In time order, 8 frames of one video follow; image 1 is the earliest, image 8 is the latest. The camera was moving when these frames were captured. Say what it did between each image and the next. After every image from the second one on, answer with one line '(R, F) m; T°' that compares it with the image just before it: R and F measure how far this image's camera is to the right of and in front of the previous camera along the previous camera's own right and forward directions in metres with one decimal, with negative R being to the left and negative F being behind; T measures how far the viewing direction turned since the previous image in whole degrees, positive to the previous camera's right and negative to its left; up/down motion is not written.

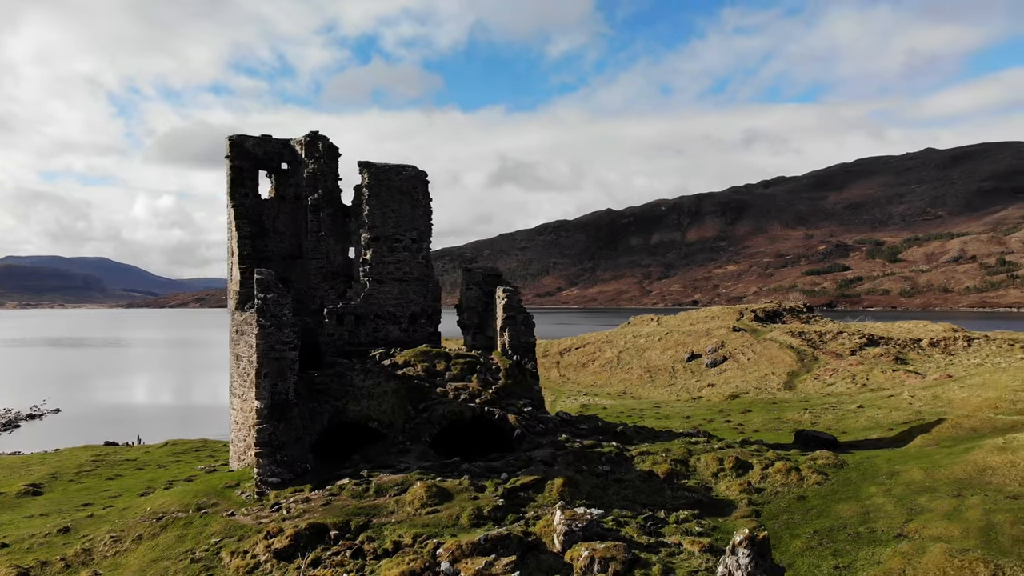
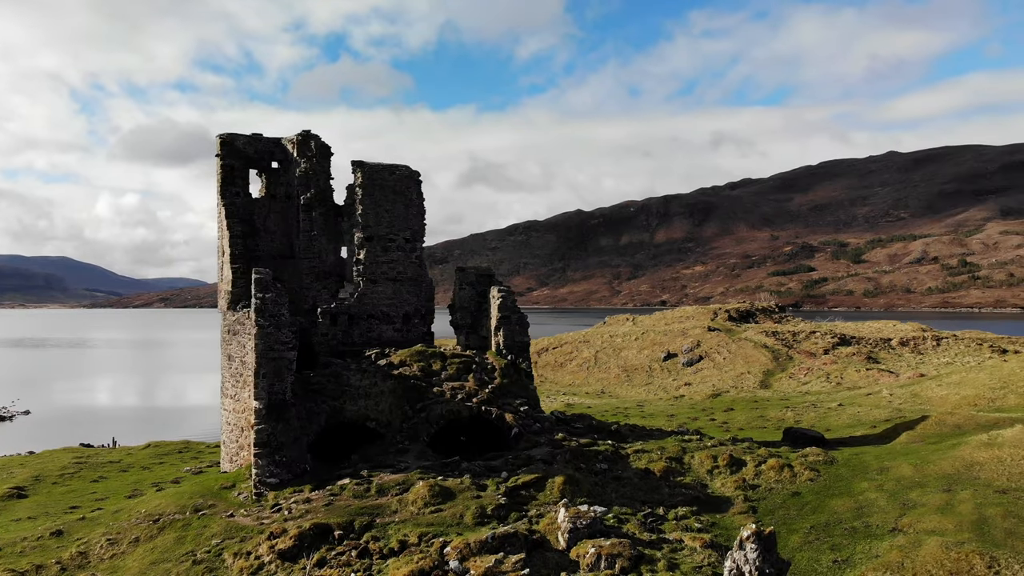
(-0.7, -0.1) m; +2°
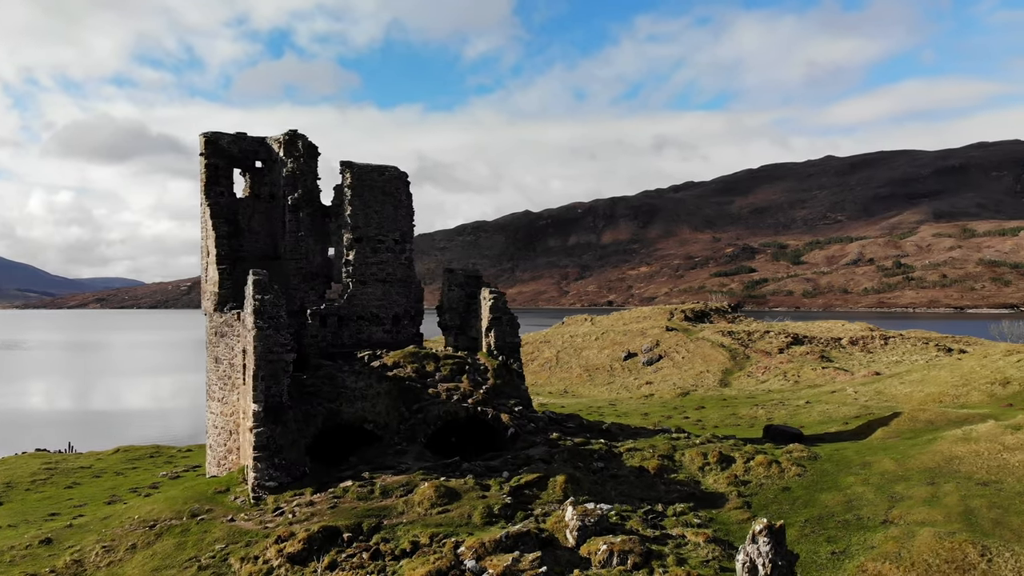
(-1.3, -0.2) m; +4°
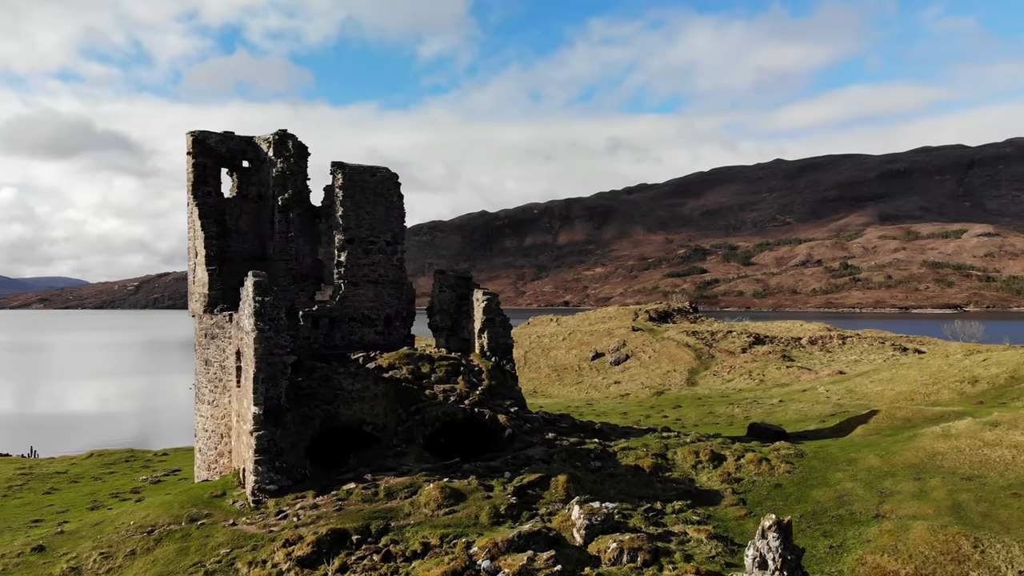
(-1.2, -0.2) m; +3°
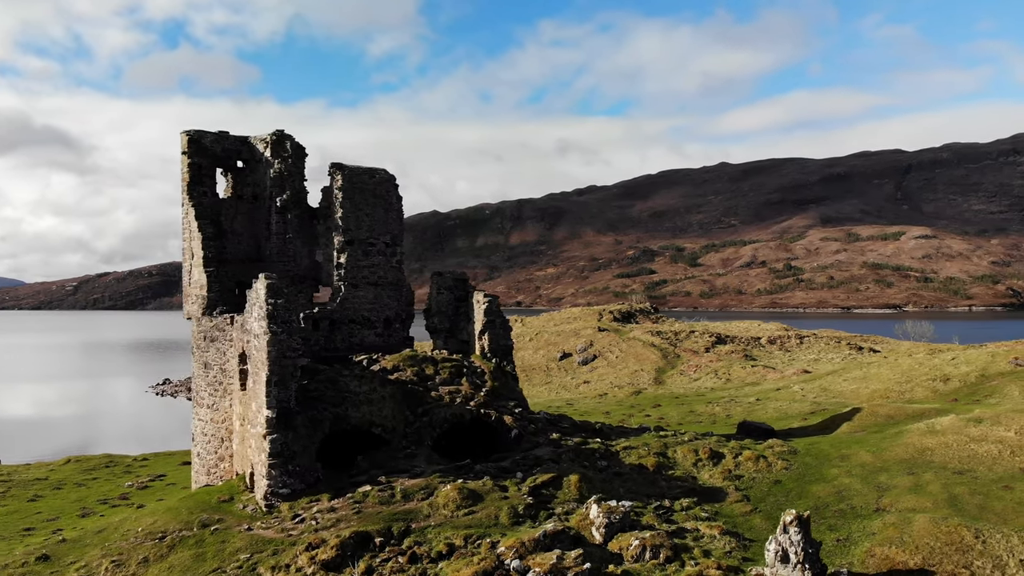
(-1.6, -0.2) m; +3°
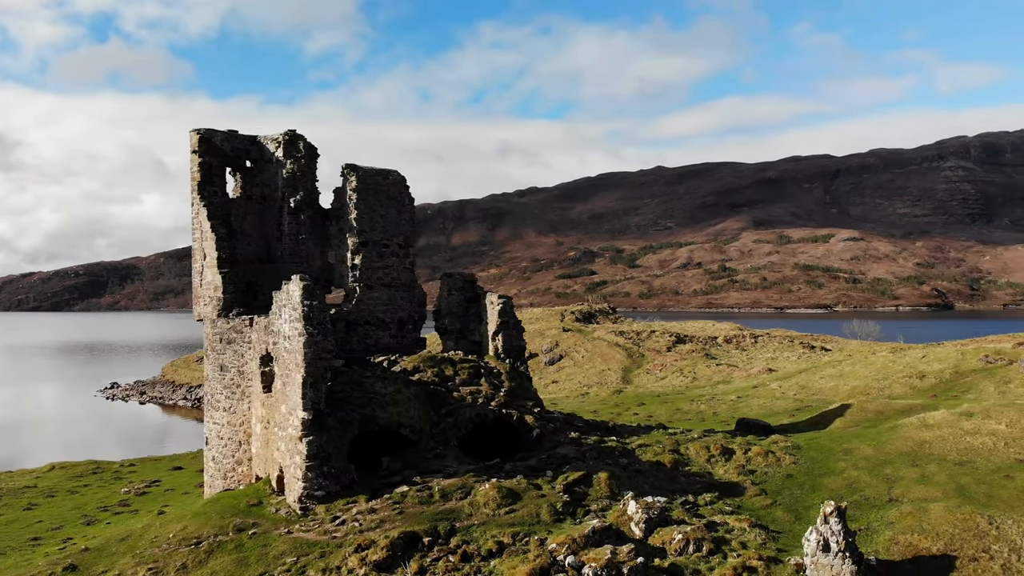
(-2.3, -0.3) m; +4°
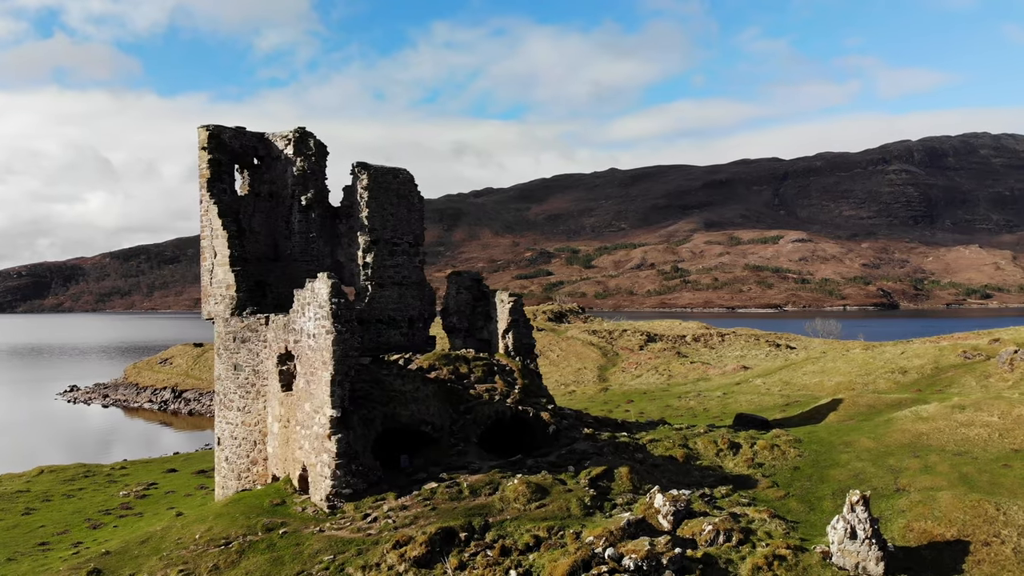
(-1.8, -0.2) m; +3°
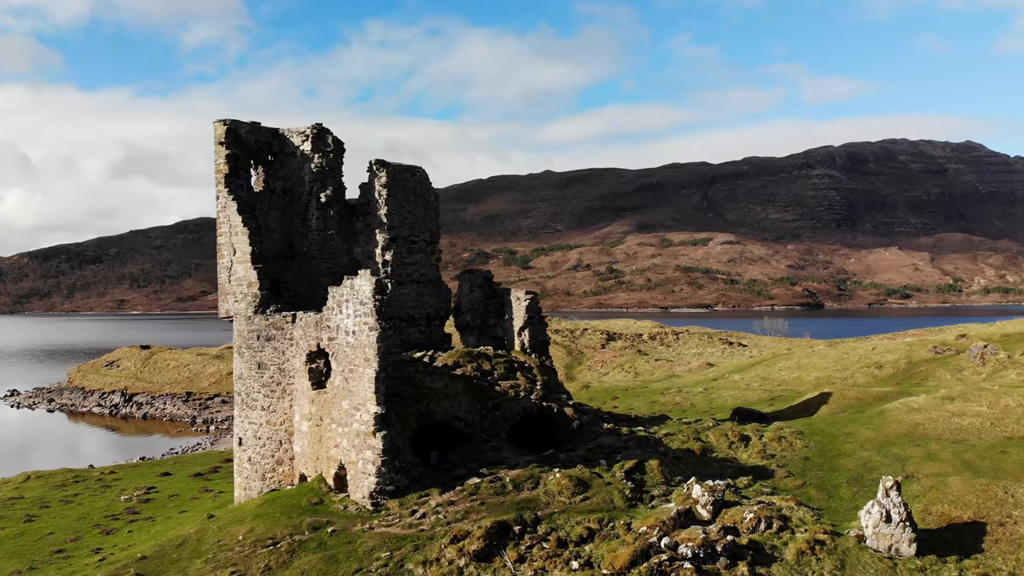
(-2.7, -0.2) m; +4°
